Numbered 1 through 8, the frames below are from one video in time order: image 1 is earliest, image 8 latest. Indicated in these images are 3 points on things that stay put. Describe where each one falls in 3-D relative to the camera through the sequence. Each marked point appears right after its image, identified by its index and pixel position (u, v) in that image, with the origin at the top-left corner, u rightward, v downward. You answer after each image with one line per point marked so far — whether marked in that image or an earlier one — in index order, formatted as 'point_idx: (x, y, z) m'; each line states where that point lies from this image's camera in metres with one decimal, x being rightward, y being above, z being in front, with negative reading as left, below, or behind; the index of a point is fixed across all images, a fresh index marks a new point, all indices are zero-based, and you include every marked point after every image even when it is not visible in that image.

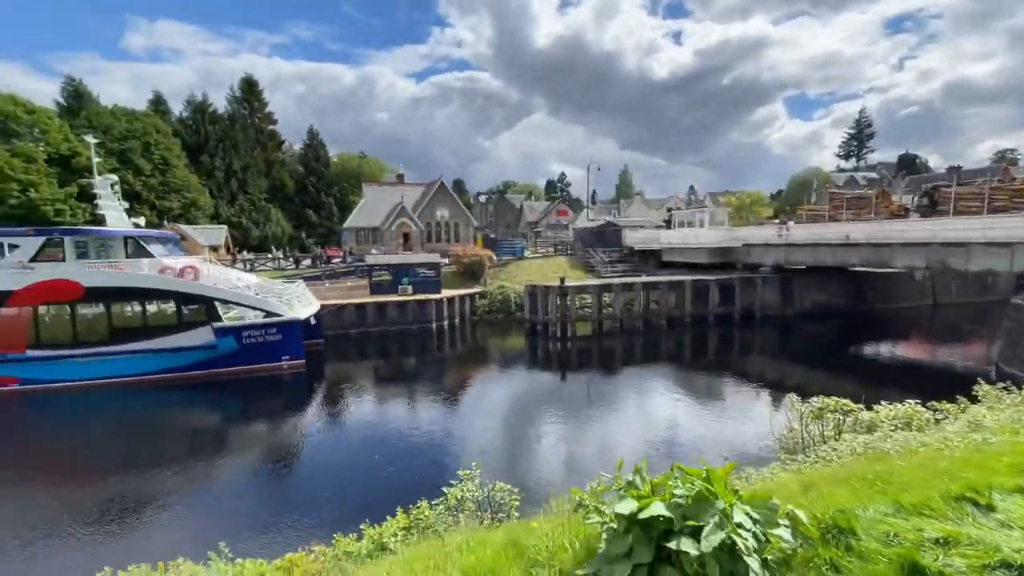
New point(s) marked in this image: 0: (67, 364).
0: (-18.6, -3.2, +20.0) m
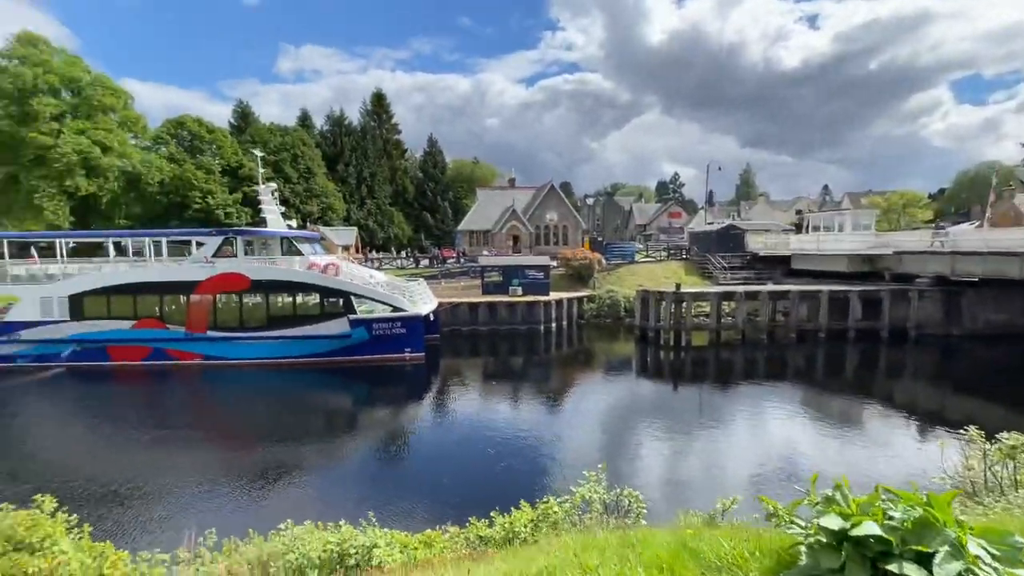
0: (-13.7, -2.8, +23.6) m
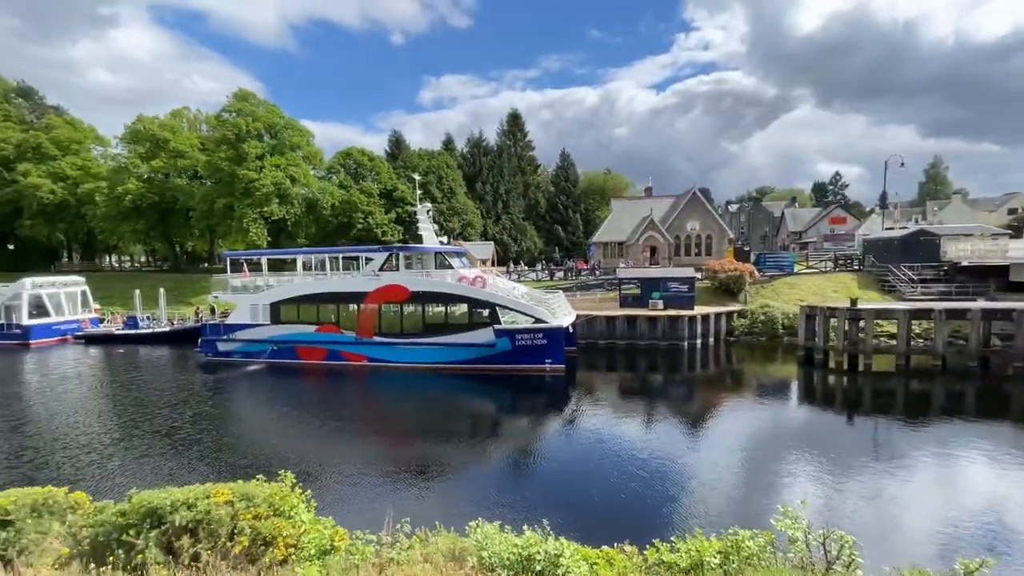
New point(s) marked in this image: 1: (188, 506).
0: (-6.4, -3.4, +26.2) m
1: (-3.9, -2.6, +5.8) m
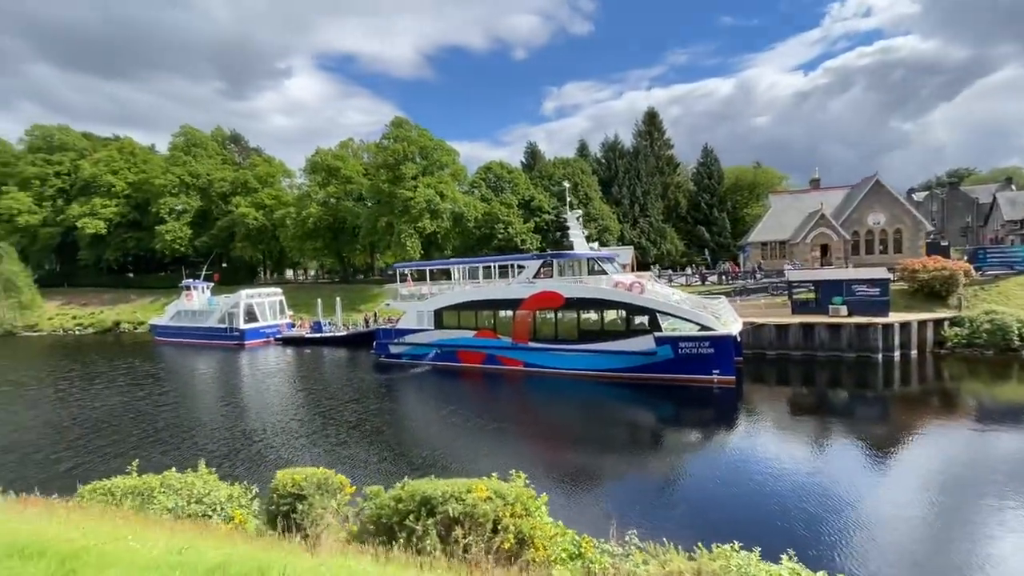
0: (+2.0, -3.7, +26.6) m
1: (-0.7, -2.7, +6.2) m
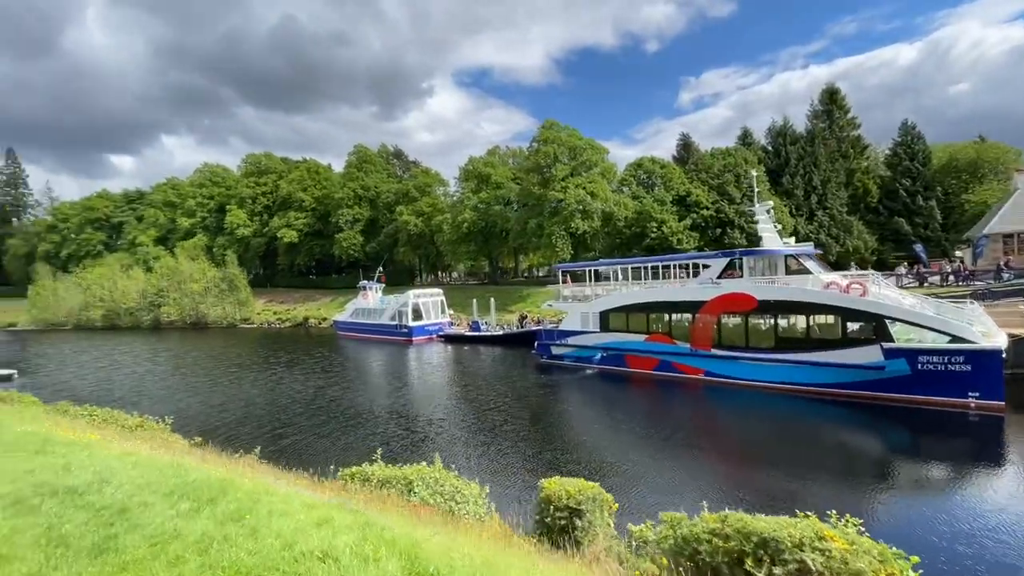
0: (+11.1, -3.8, +24.0) m
1: (+3.1, -2.7, +5.0) m
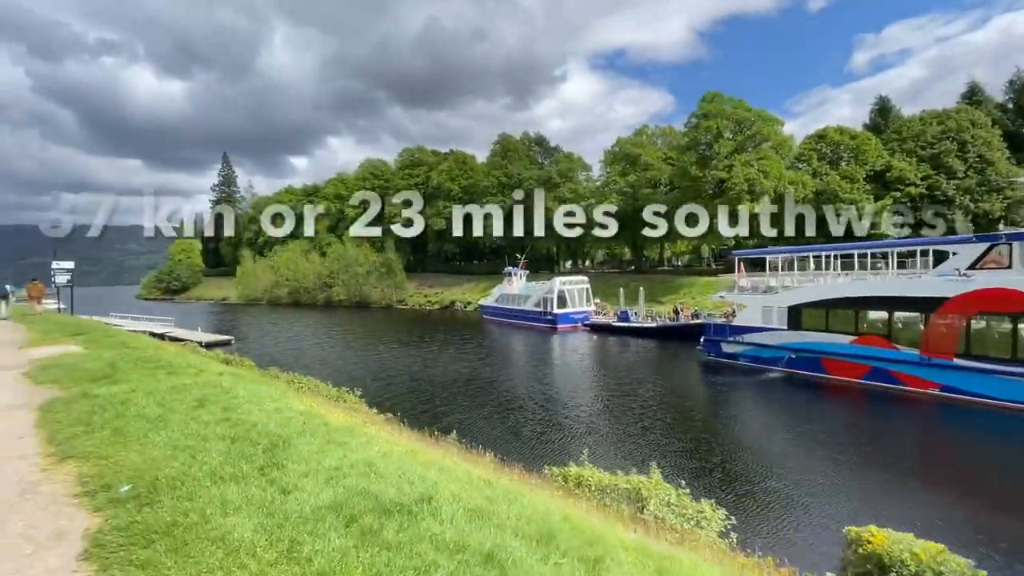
0: (+18.6, -3.6, +18.8) m
1: (+5.9, -2.7, +2.6) m
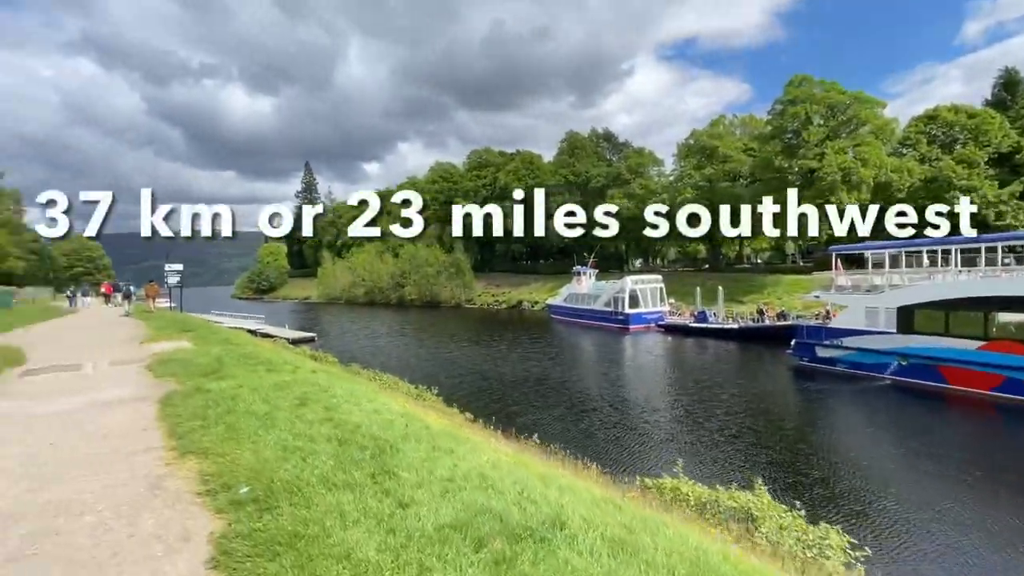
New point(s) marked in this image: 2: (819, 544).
0: (+21.4, -3.5, +15.7) m
1: (+6.7, -2.6, +1.3) m
2: (+4.5, -3.8, +7.0) m
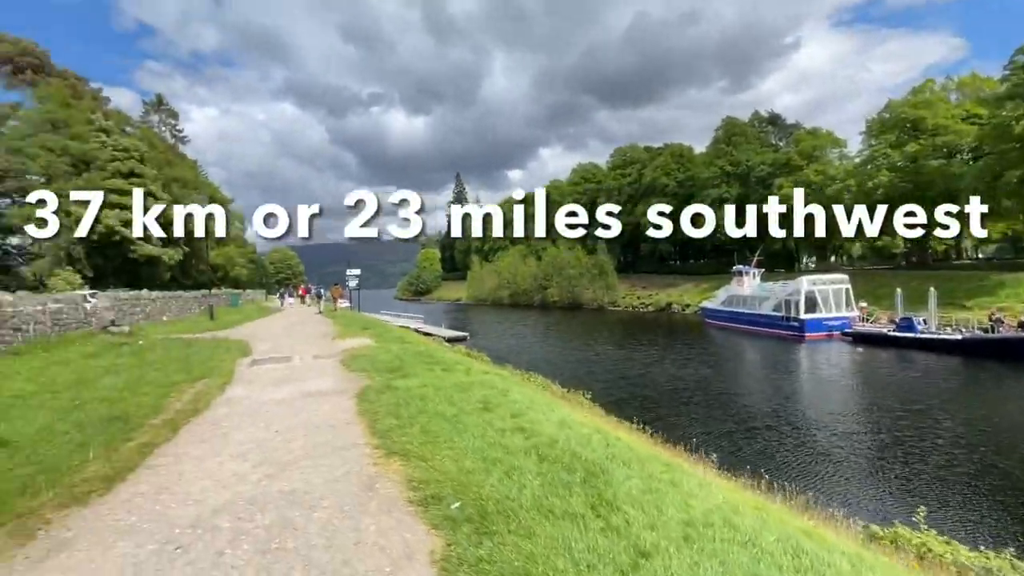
0: (+25.5, -3.5, +8.3) m
1: (+7.3, -2.6, -1.3) m
2: (+6.9, -3.8, +4.8) m
